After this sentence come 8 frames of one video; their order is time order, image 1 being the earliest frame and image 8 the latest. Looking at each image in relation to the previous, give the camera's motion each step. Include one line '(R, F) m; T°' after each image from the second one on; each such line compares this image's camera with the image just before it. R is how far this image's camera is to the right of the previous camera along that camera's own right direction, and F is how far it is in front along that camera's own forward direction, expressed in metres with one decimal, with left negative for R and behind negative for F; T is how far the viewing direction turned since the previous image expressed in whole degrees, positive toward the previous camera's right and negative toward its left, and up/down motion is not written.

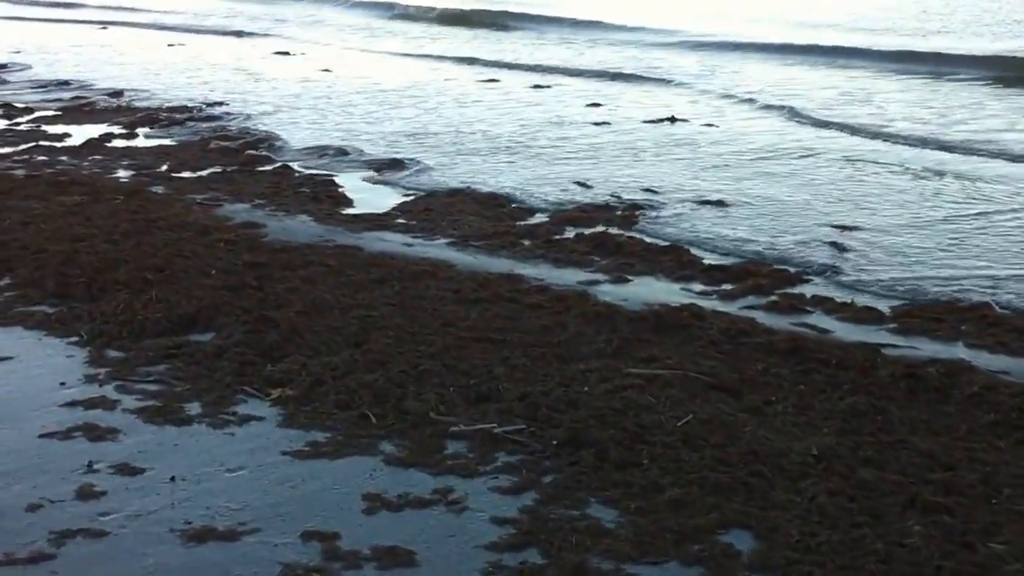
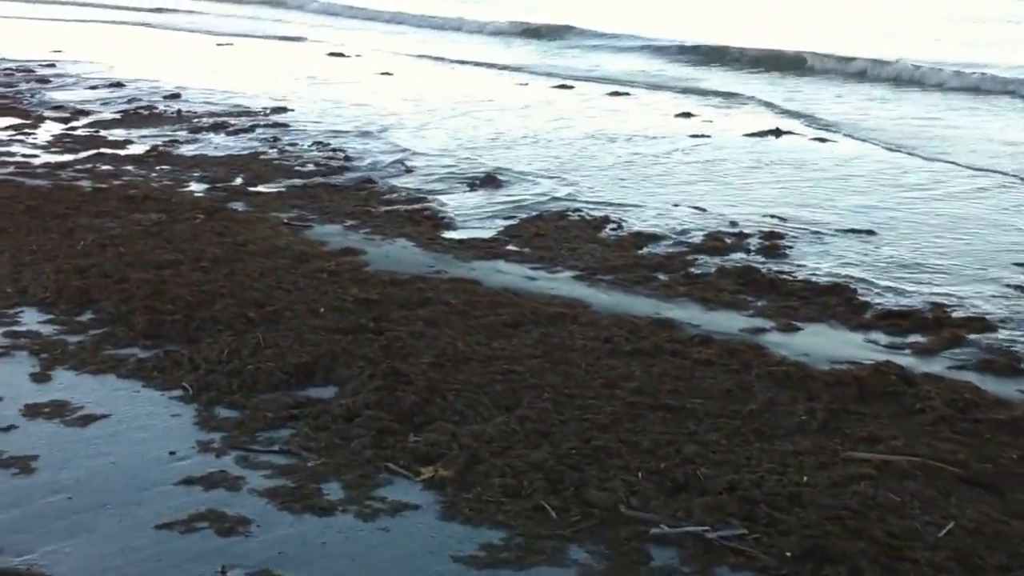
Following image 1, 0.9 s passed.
(-1.1, +1.0) m; -1°
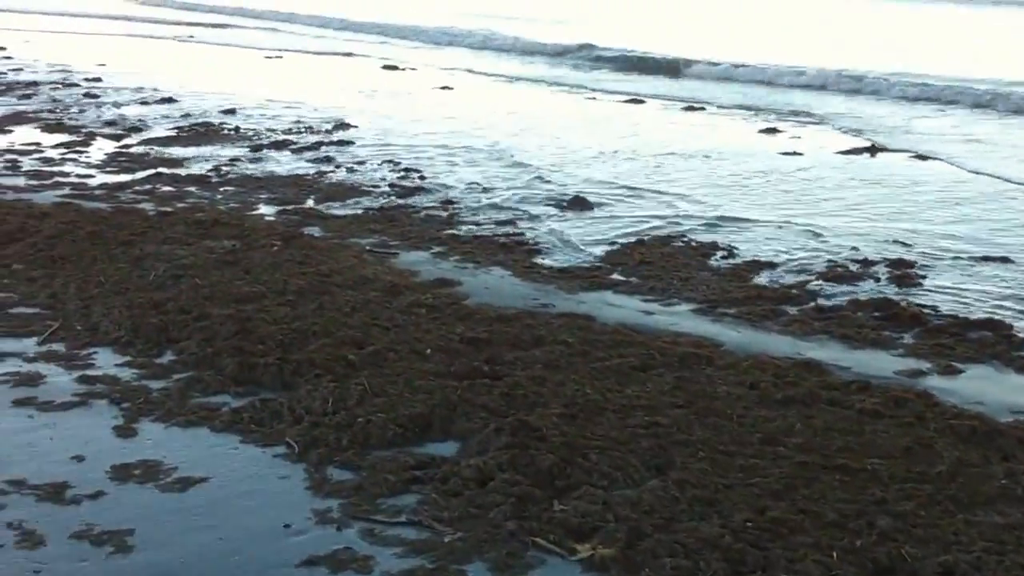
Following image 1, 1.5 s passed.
(-0.7, +0.6) m; -2°
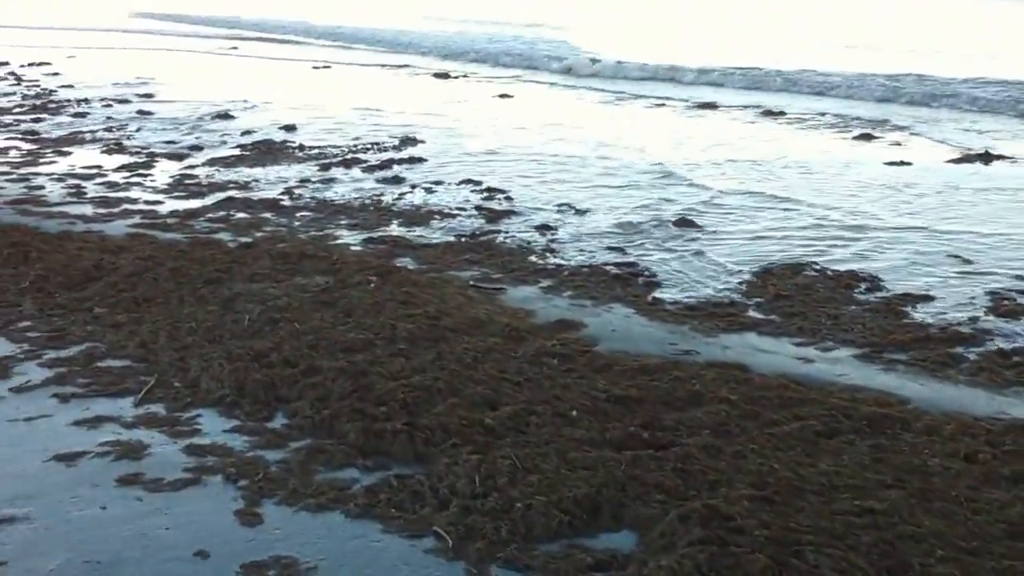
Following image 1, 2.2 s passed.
(-0.8, +0.7) m; -2°
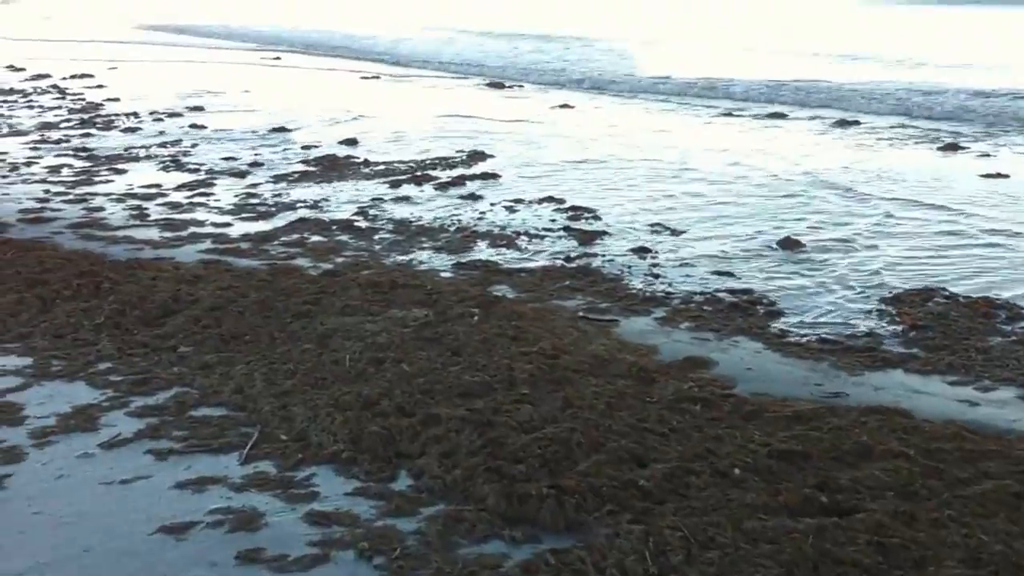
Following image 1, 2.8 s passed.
(-0.8, +0.6) m; -1°
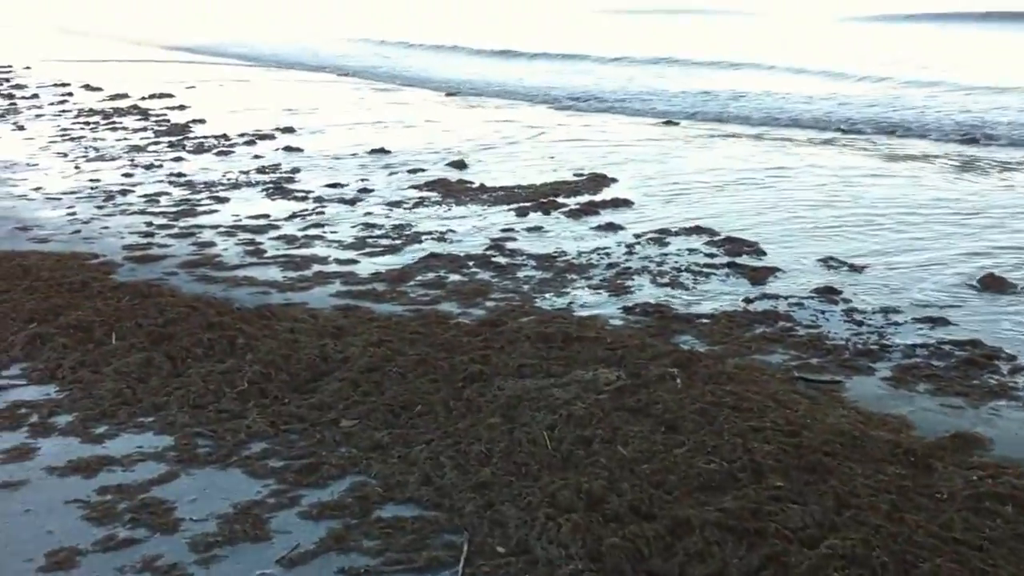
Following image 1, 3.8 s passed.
(-1.2, +0.9) m; -3°
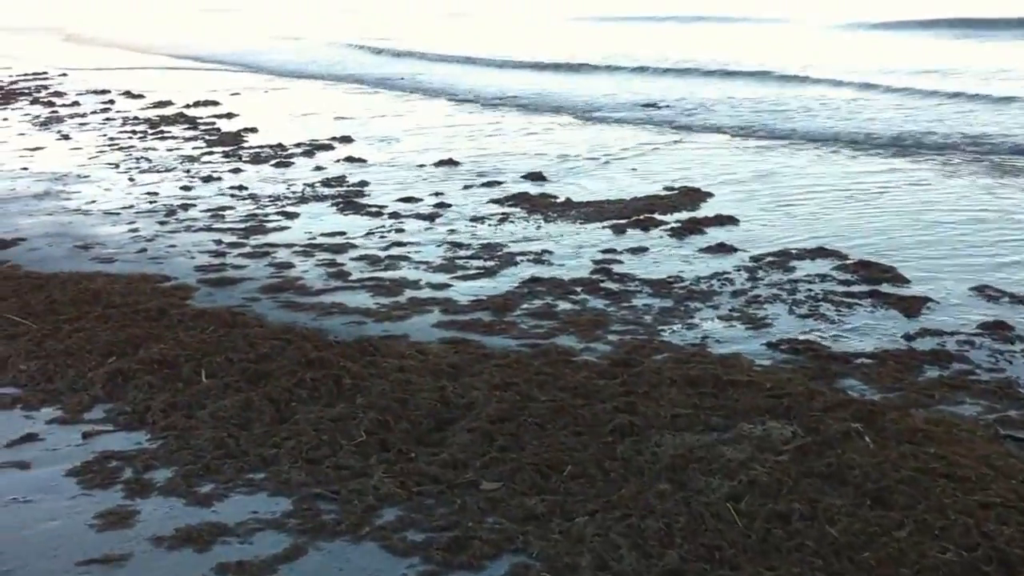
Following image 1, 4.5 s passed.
(-0.9, +0.7) m; -1°
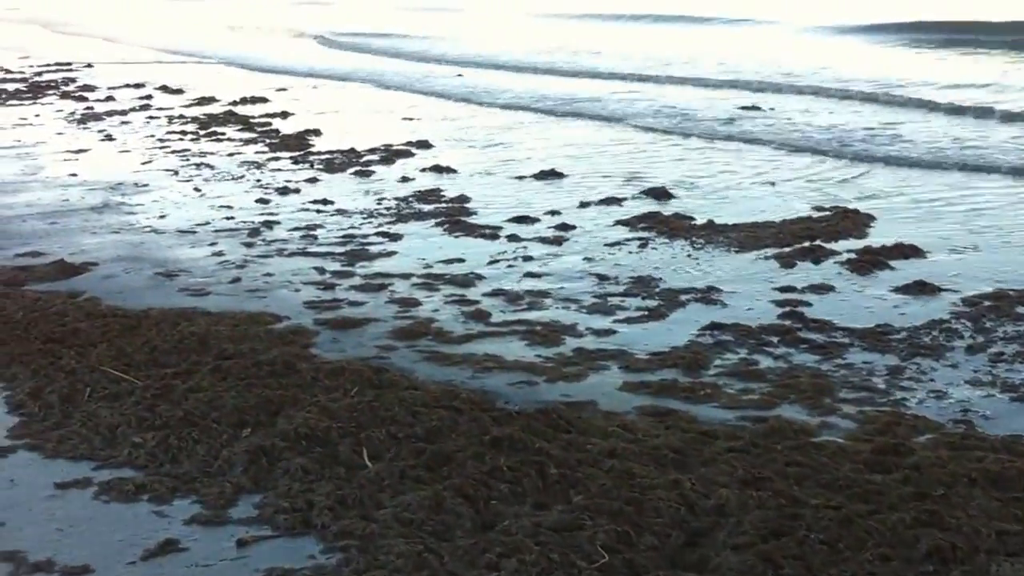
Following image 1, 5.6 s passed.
(-1.4, +1.2) m; -1°
